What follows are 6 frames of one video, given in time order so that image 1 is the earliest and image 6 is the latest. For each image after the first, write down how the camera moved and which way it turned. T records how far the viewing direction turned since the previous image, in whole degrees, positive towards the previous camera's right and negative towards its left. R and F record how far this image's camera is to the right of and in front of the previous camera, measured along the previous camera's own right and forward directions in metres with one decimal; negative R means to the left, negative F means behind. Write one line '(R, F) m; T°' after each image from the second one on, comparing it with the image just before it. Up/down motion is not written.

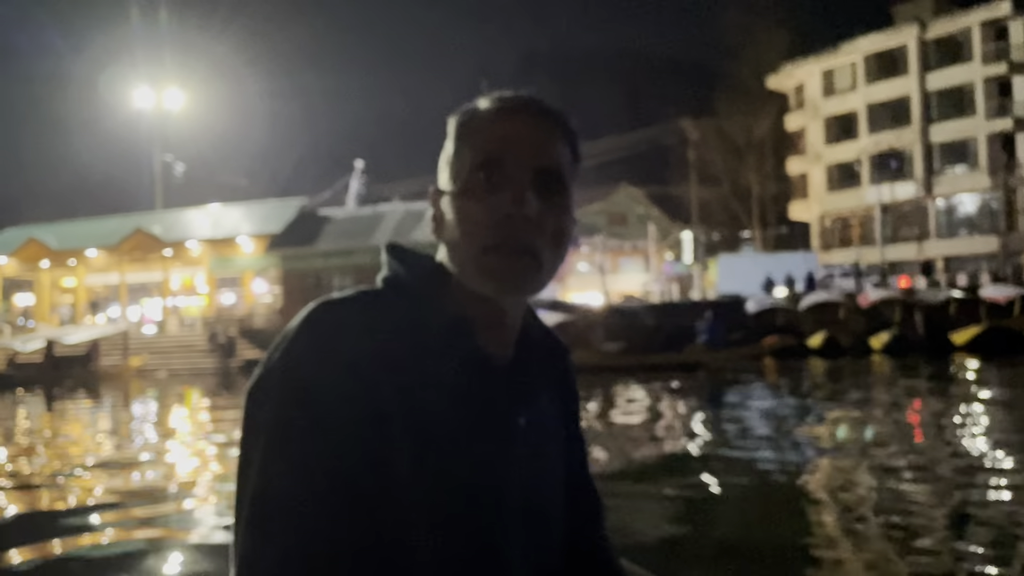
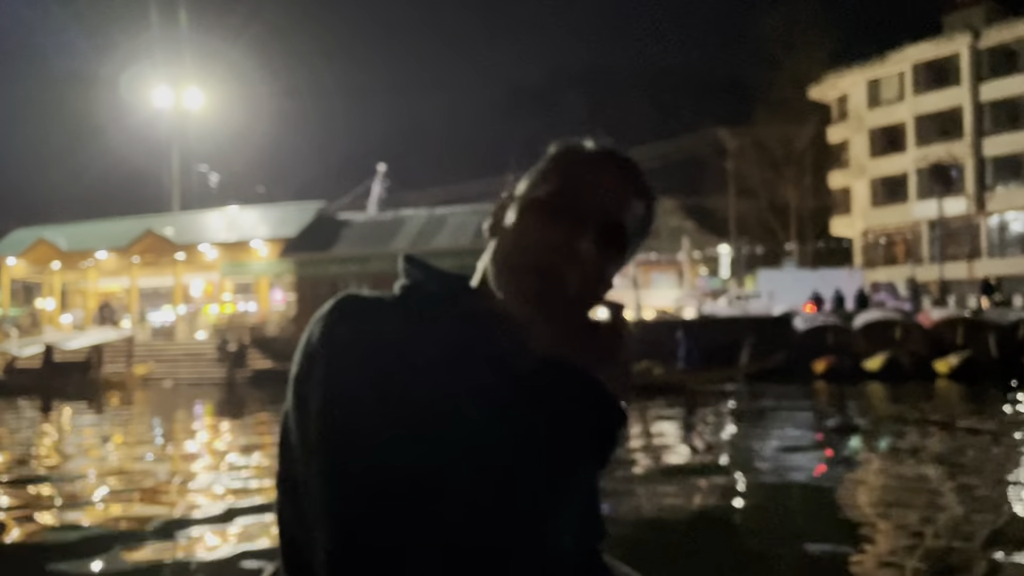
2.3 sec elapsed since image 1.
(0.0, +1.5) m; -1°
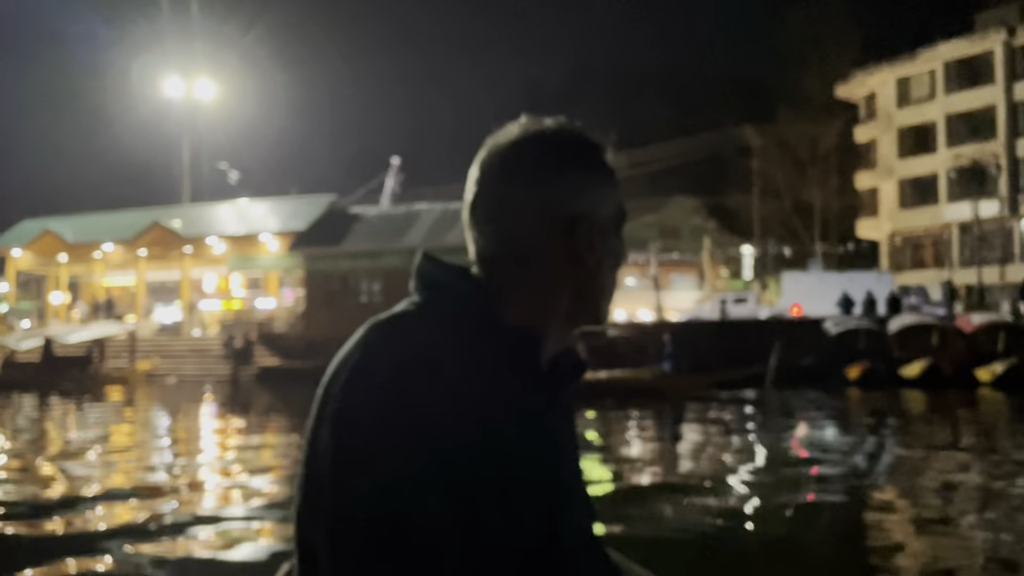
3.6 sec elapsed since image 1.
(0.0, +0.9) m; -1°
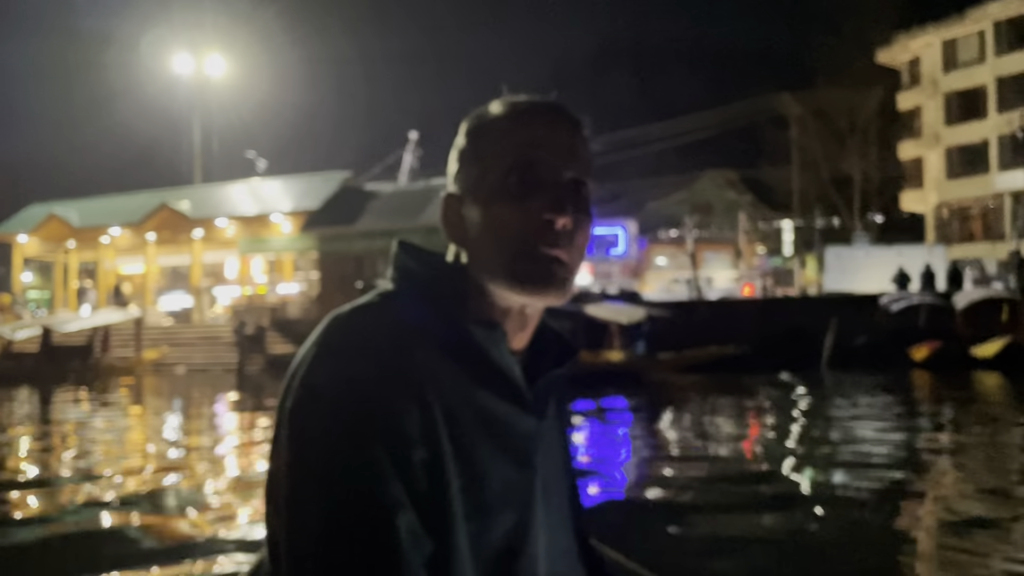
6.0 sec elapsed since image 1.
(0.0, +1.5) m; -2°
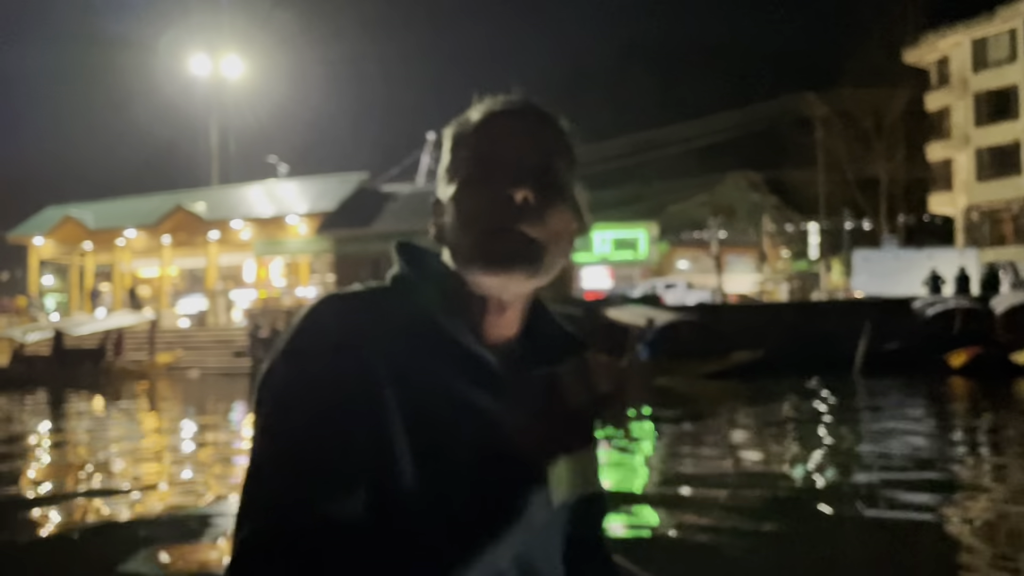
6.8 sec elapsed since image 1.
(0.0, +0.5) m; -1°
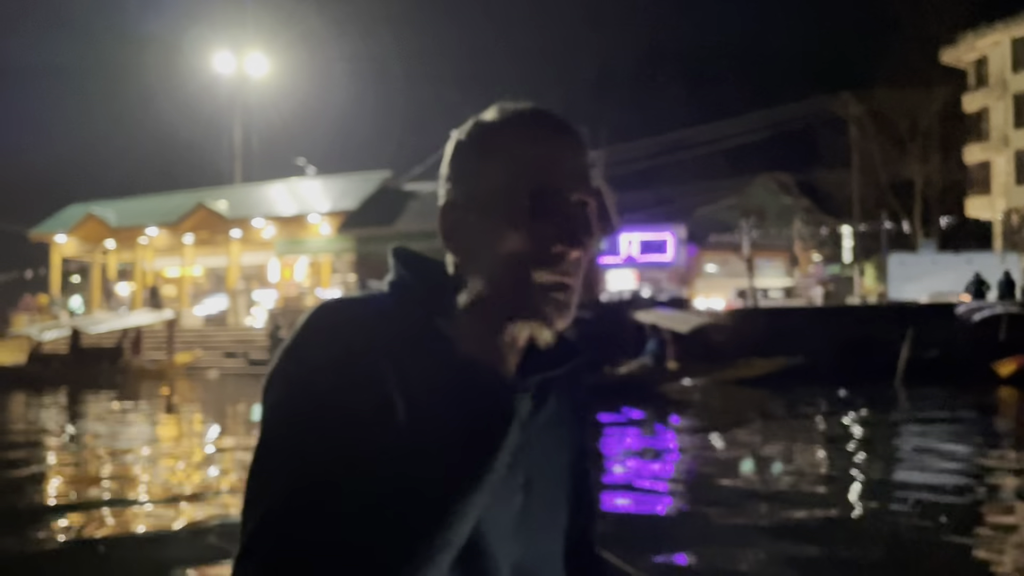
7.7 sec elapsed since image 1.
(0.0, +0.5) m; -1°
